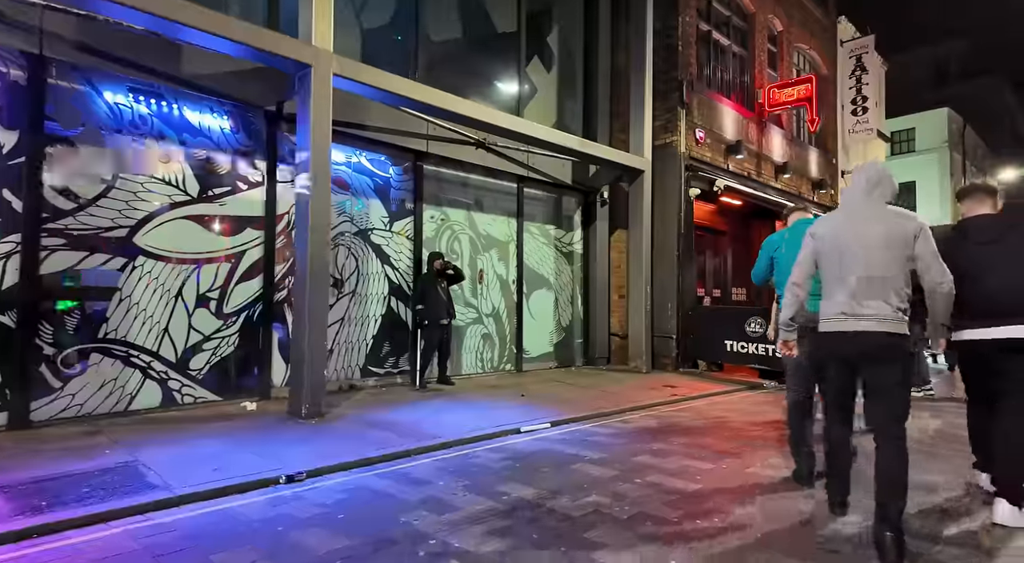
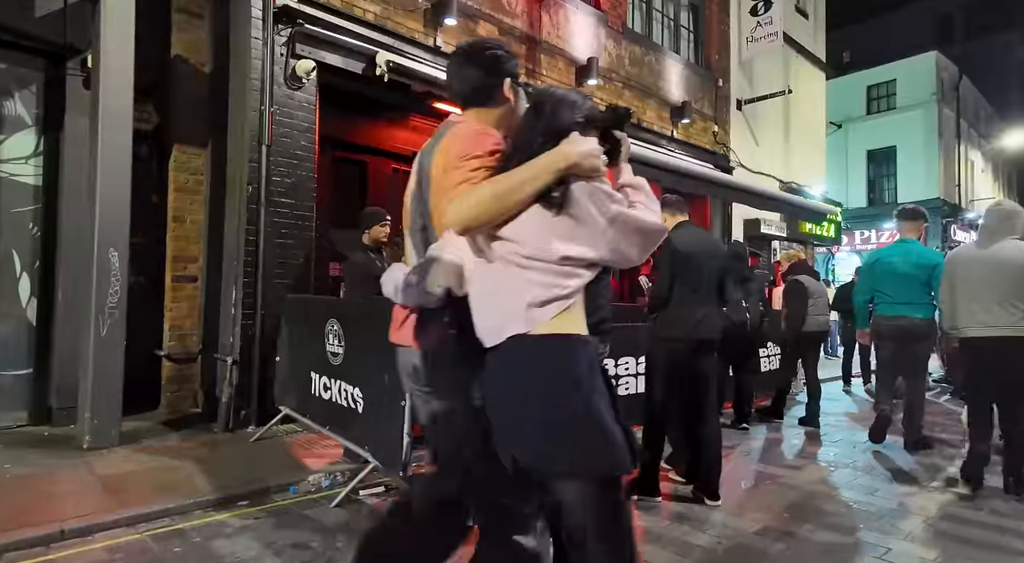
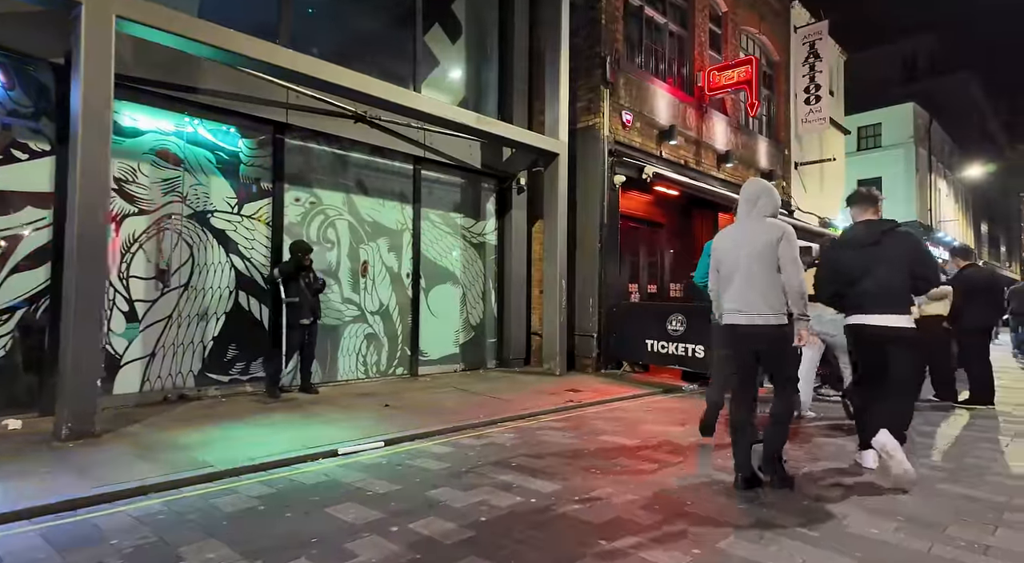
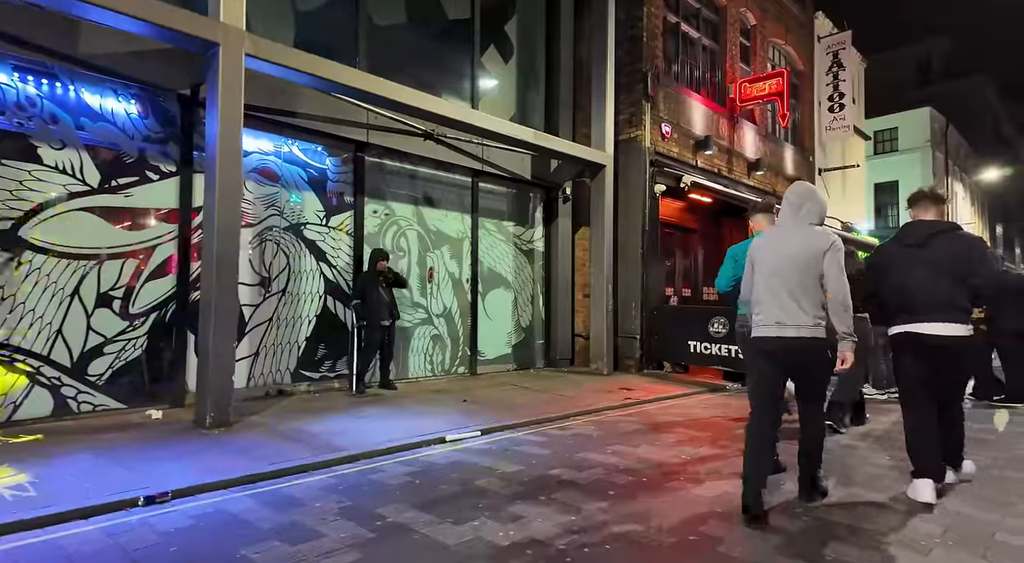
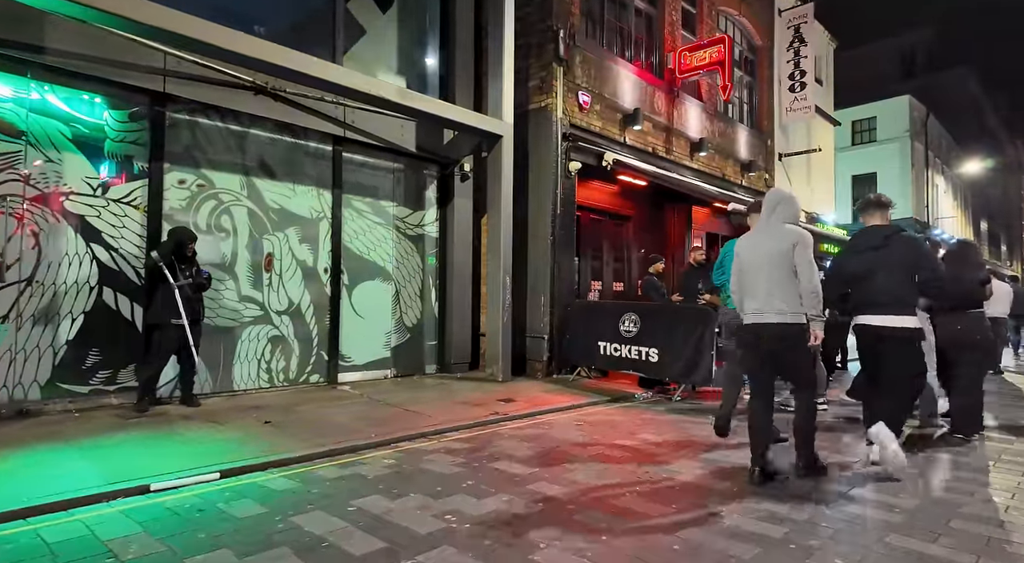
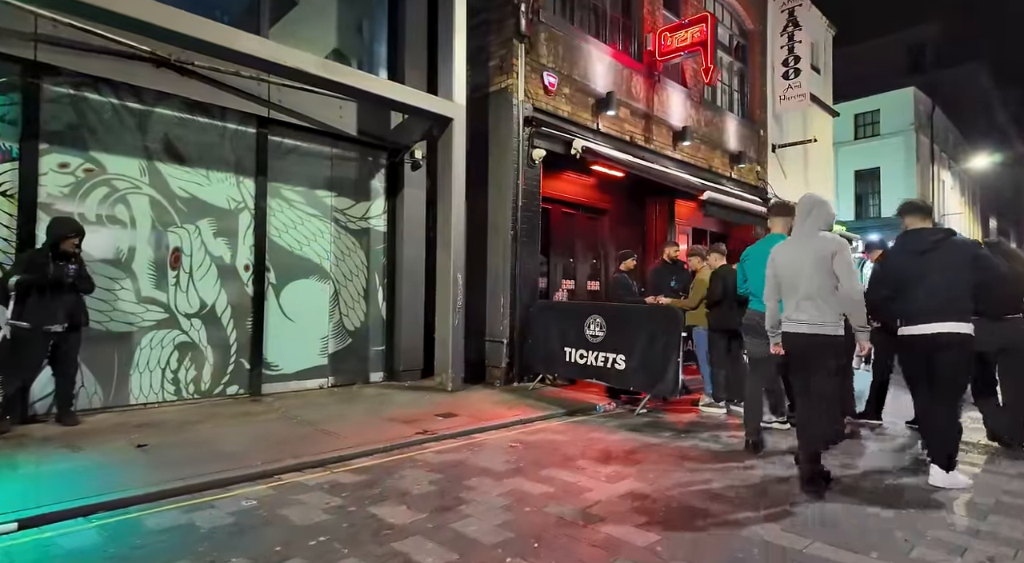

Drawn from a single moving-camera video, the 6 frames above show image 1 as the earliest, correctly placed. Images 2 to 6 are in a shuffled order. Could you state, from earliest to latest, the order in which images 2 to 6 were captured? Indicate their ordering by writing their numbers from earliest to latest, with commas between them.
4, 3, 5, 6, 2
